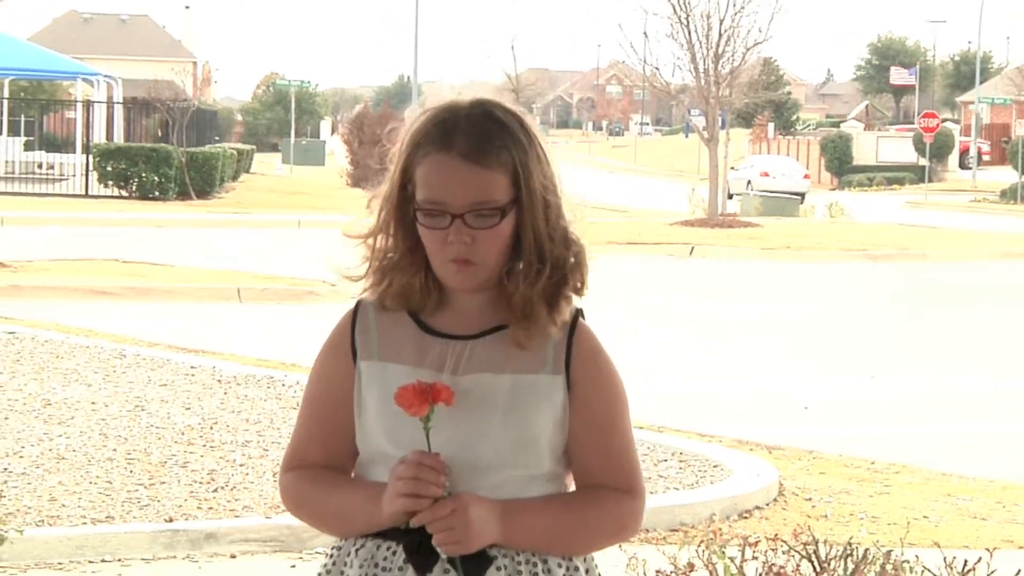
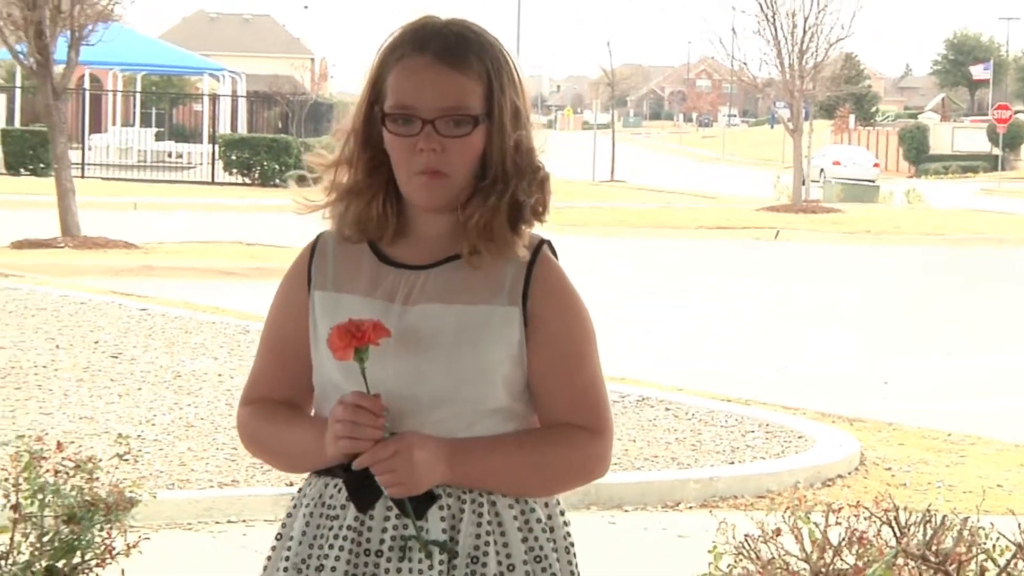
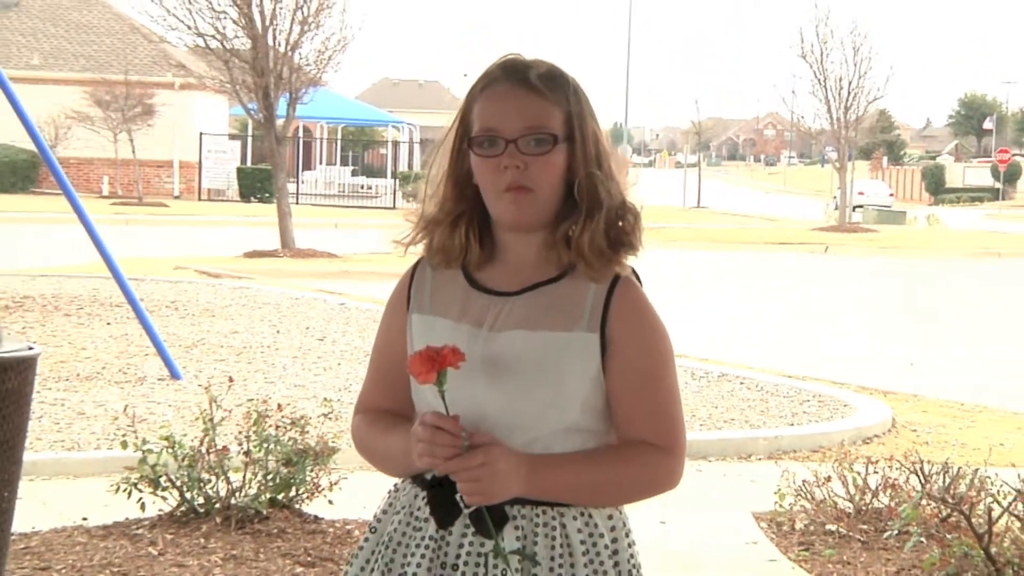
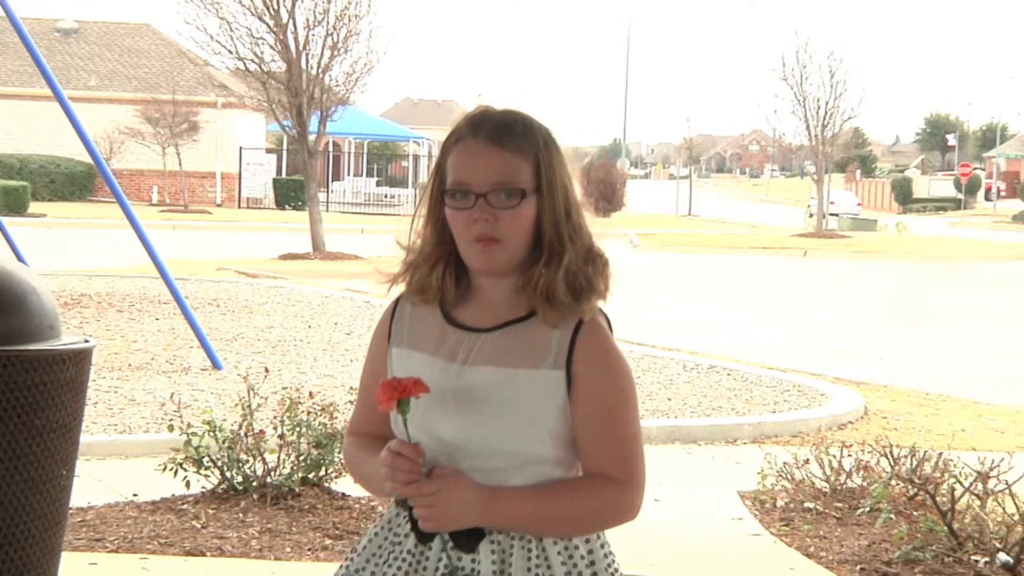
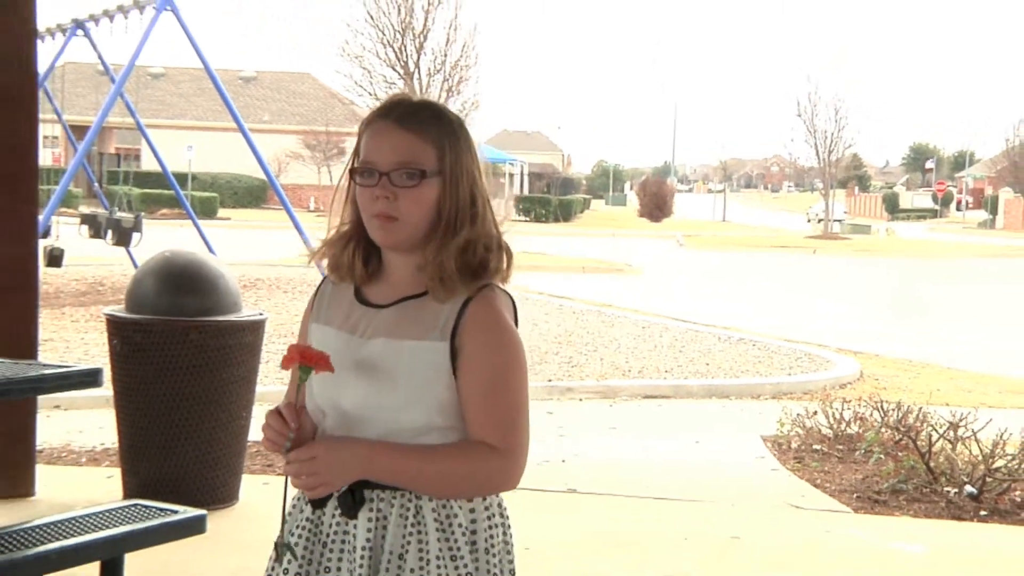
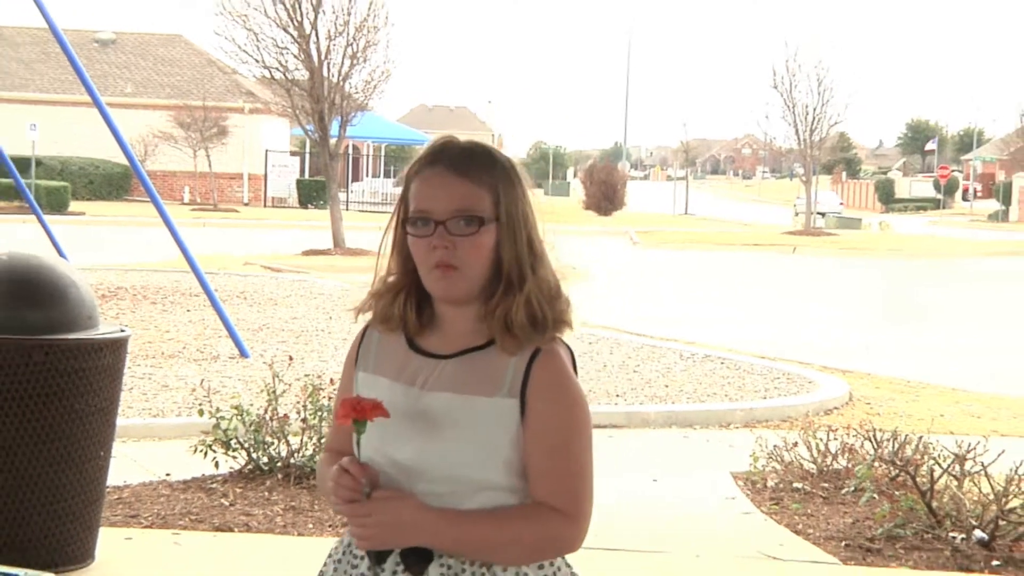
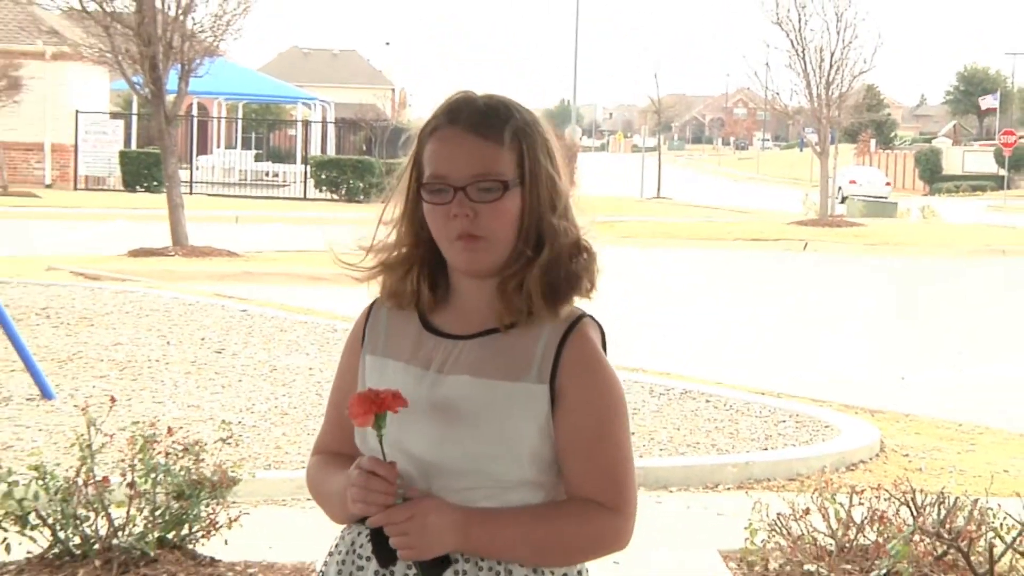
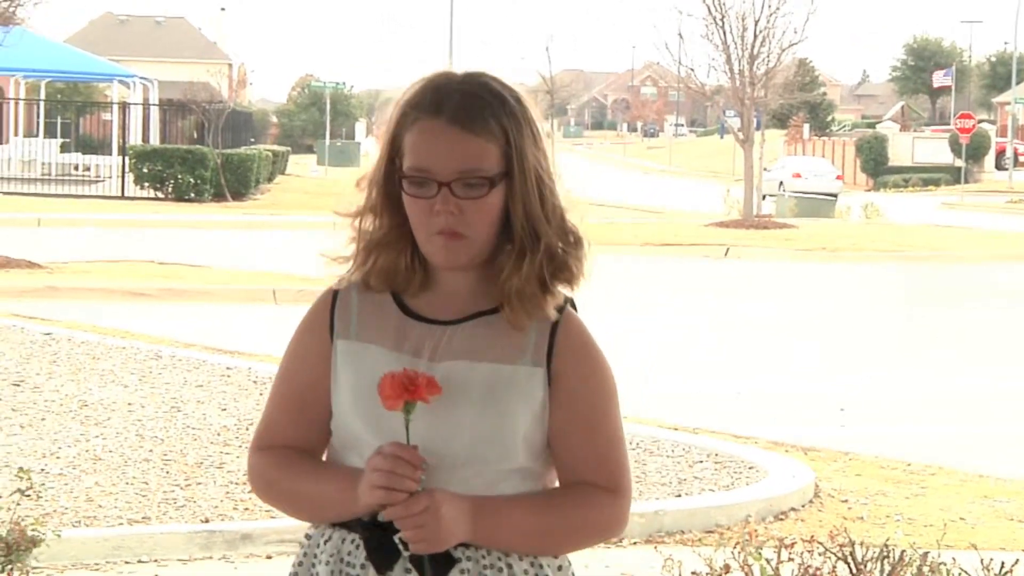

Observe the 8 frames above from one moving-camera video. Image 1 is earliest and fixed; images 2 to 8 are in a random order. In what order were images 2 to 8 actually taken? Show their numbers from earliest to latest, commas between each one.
8, 2, 7, 3, 4, 6, 5
